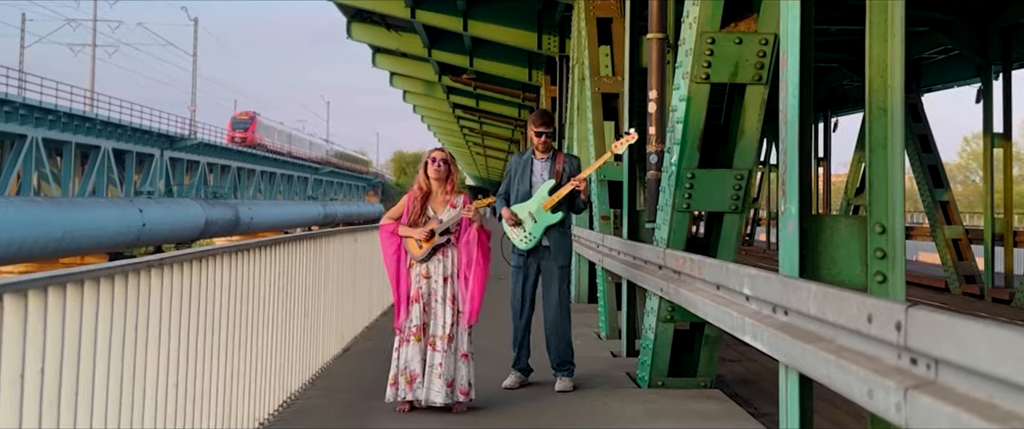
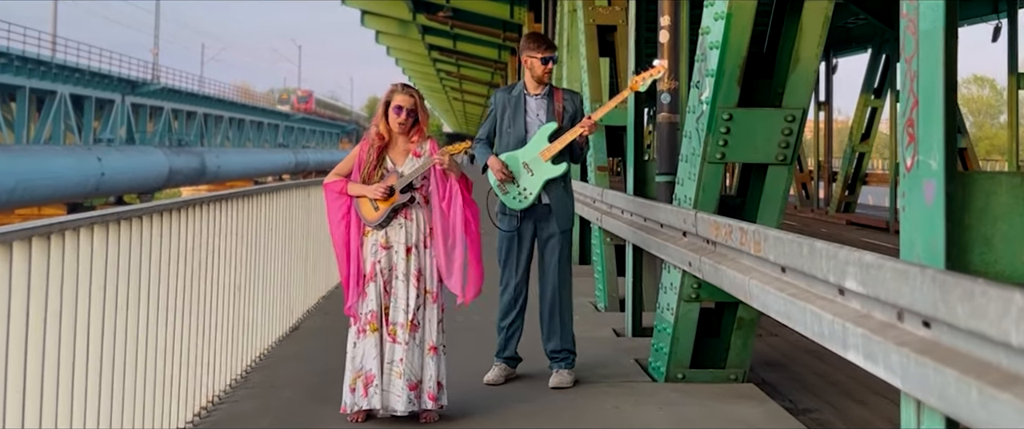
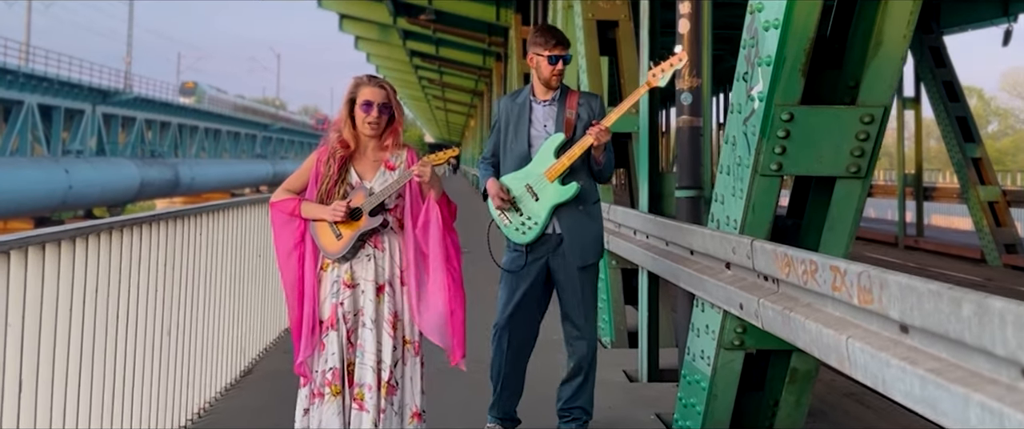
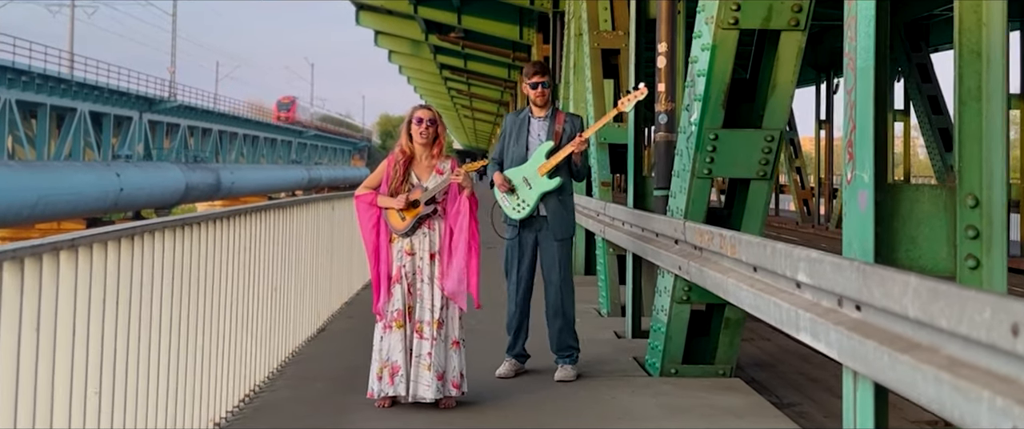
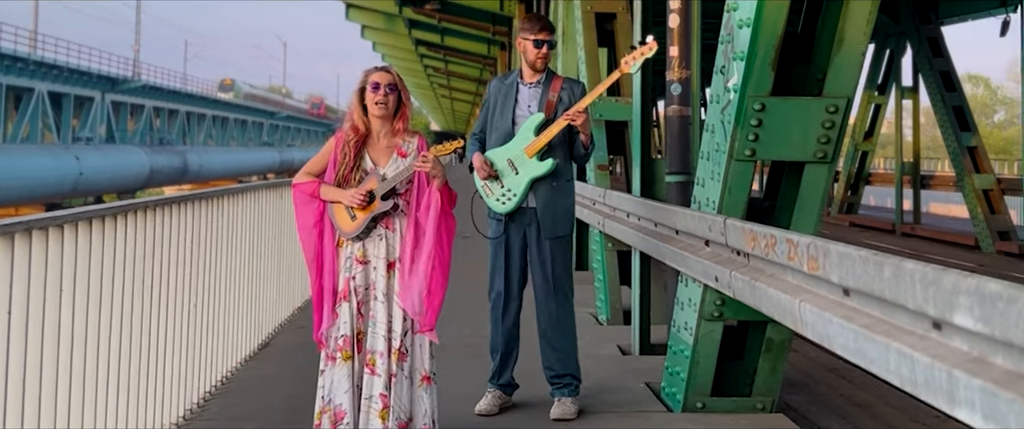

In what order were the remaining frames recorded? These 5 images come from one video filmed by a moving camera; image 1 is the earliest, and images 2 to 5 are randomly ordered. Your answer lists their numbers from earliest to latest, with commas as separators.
4, 2, 5, 3
